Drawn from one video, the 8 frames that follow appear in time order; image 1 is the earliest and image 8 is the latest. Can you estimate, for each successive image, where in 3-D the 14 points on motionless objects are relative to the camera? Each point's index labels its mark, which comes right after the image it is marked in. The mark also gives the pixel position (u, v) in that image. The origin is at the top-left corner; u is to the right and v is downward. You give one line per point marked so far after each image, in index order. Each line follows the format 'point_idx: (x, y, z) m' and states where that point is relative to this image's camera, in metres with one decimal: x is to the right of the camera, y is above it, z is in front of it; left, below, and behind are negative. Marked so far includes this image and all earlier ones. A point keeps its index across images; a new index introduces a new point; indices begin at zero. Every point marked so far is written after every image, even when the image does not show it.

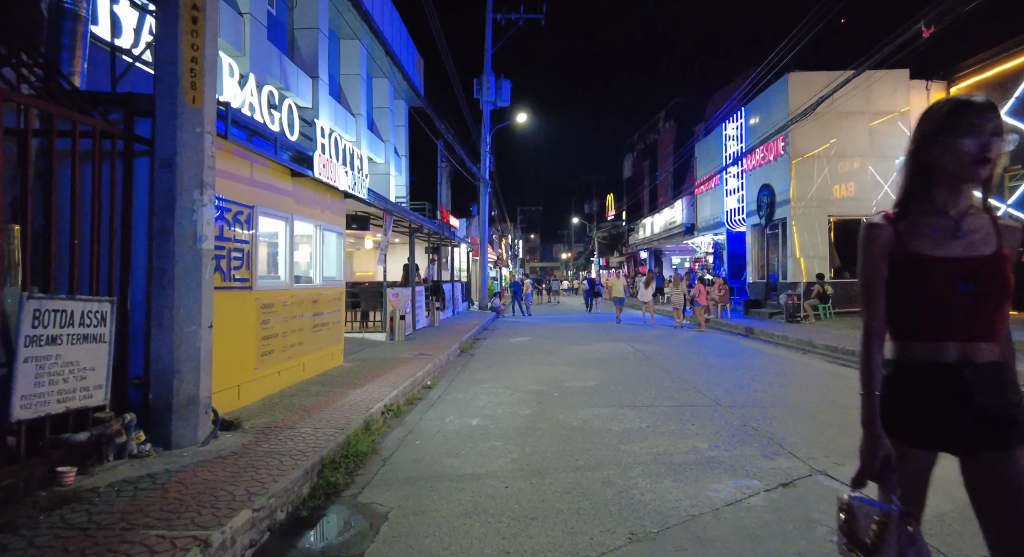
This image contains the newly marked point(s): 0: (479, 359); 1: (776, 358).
0: (-0.7, -1.7, +11.4) m
1: (+5.1, -1.6, +10.8) m
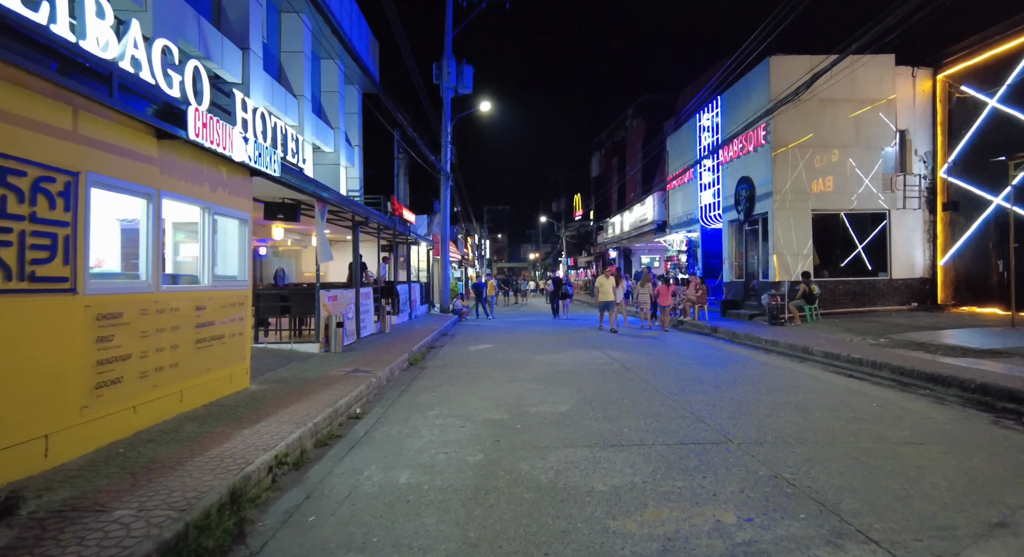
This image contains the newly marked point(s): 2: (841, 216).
0: (-1.5, -1.7, +9.6) m
1: (+4.4, -1.6, +9.3) m
2: (+9.9, +1.9, +17.1) m
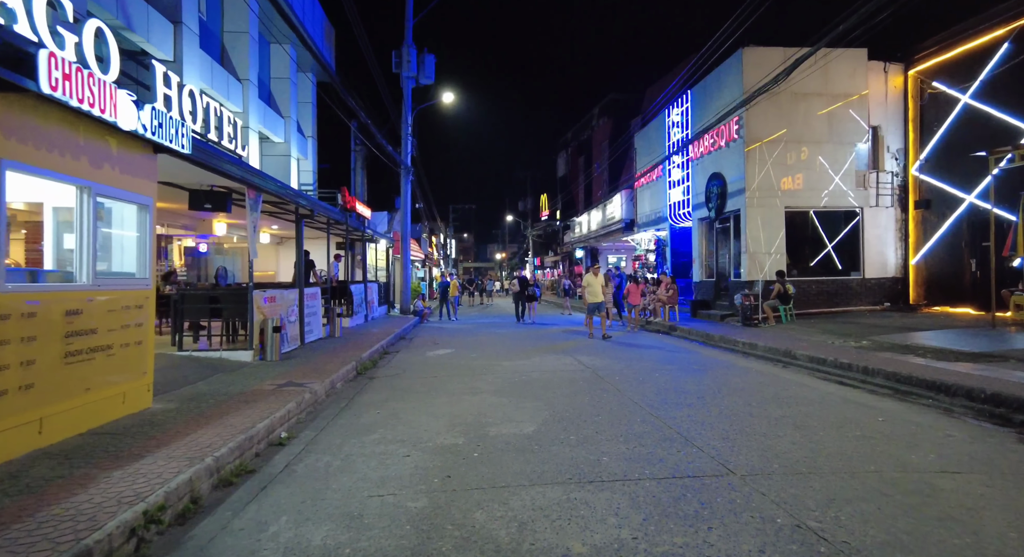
0: (-2.1, -1.7, +8.5) m
1: (+3.8, -1.5, +8.5) m
2: (+8.8, +1.9, +16.7) m
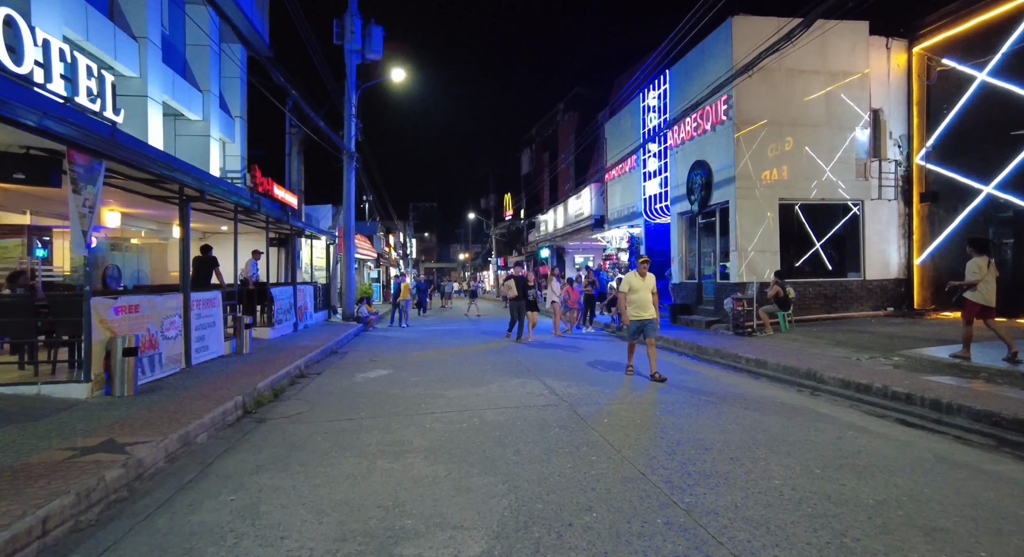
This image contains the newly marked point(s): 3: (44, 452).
0: (-2.7, -1.7, +5.8) m
1: (+3.2, -1.6, +6.3) m
2: (+7.7, +1.9, +14.8) m
3: (-3.8, -1.4, +4.5) m
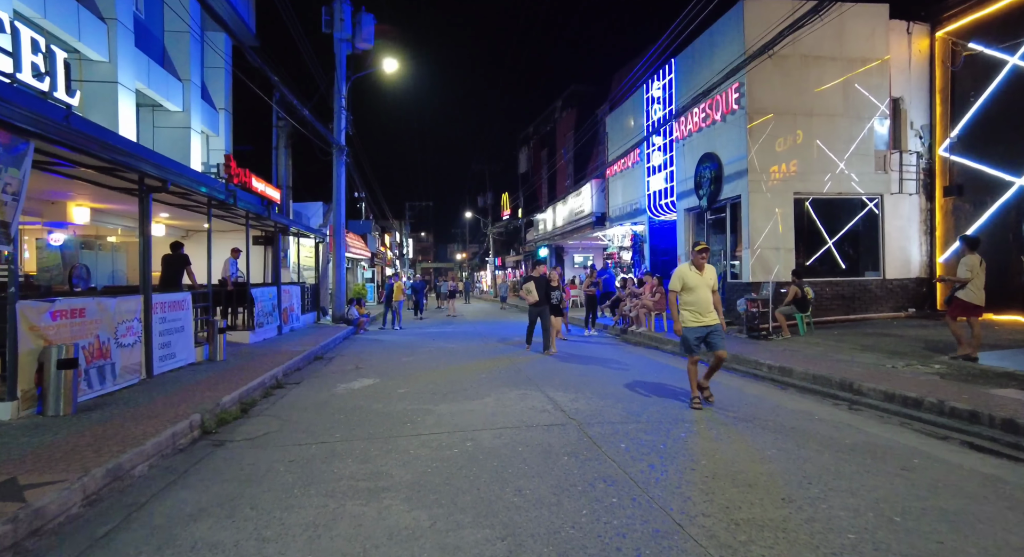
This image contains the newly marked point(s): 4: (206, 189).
0: (-2.7, -1.7, +4.9) m
1: (+3.2, -1.5, +5.4) m
2: (+7.6, +1.9, +13.9) m
3: (-3.8, -1.4, +3.5) m
4: (-5.5, +1.6, +9.8) m
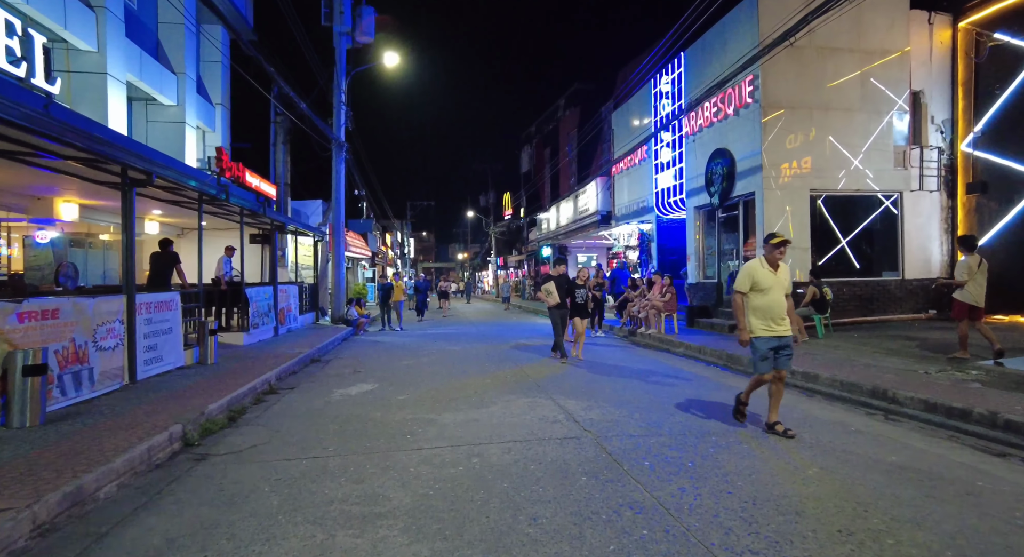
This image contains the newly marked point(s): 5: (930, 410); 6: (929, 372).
0: (-2.6, -1.7, +4.4) m
1: (+3.3, -1.5, +4.9) m
2: (+7.7, +1.9, +13.4) m
3: (-3.7, -1.4, +3.0) m
4: (-5.4, +1.6, +9.3) m
5: (+4.6, -1.5, +6.1) m
6: (+5.9, -1.3, +7.7) m
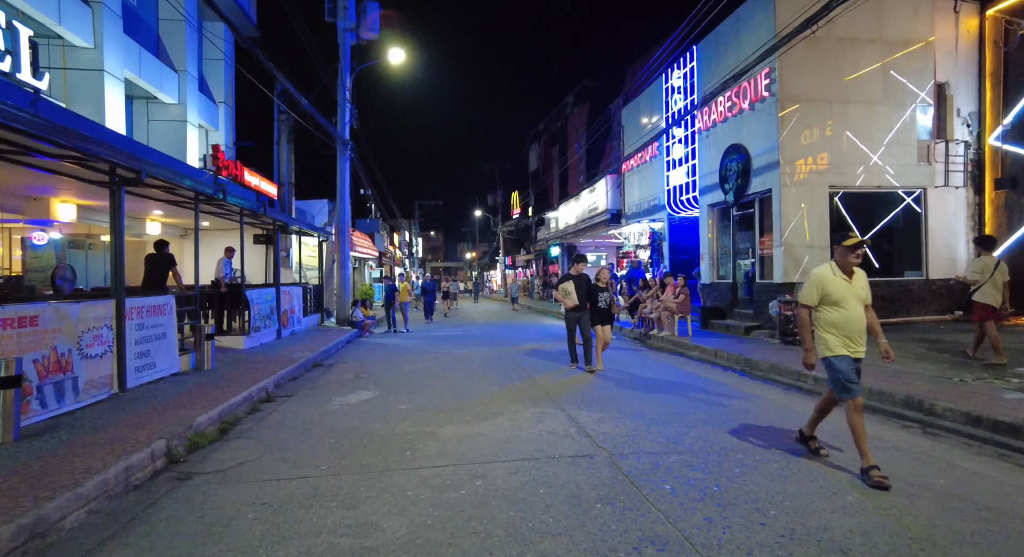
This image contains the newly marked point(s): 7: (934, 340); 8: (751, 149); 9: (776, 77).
0: (-2.5, -1.7, +4.0) m
1: (+3.3, -1.6, +4.4) m
2: (+7.9, +1.9, +12.8) m
3: (-3.7, -1.5, +2.7) m
4: (-5.3, +1.6, +9.0) m
5: (+4.7, -1.5, +5.6) m
6: (+6.0, -1.3, +7.2) m
7: (+8.0, -1.2, +10.3) m
8: (+6.0, +3.2, +13.7) m
9: (+6.1, +4.6, +12.6) m
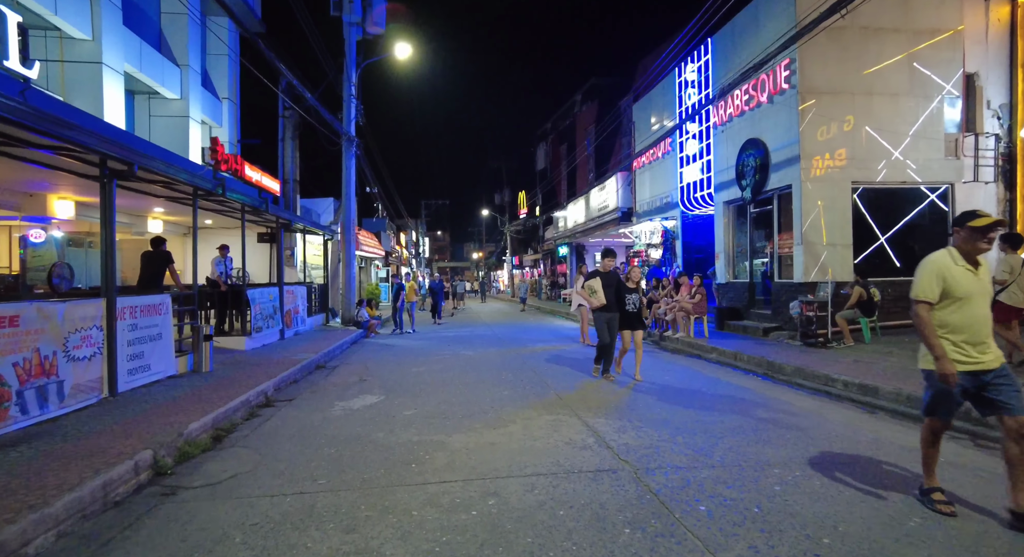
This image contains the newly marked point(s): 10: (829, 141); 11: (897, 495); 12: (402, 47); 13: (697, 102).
0: (-2.4, -1.7, +3.6) m
1: (+3.5, -1.6, +4.0) m
2: (+8.1, +1.9, +12.3) m
3: (-3.6, -1.4, +2.3) m
4: (-5.1, +1.6, +8.6) m
5: (+4.8, -1.5, +5.1) m
6: (+6.1, -1.3, +6.7) m
7: (+8.2, -1.2, +9.8) m
8: (+6.2, +3.3, +13.2) m
9: (+6.3, +4.7, +12.1) m
10: (+7.0, +3.0, +12.1) m
11: (+2.8, -1.5, +3.9) m
12: (-3.6, +7.7, +18.2) m
13: (+5.6, +5.3, +16.4) m
